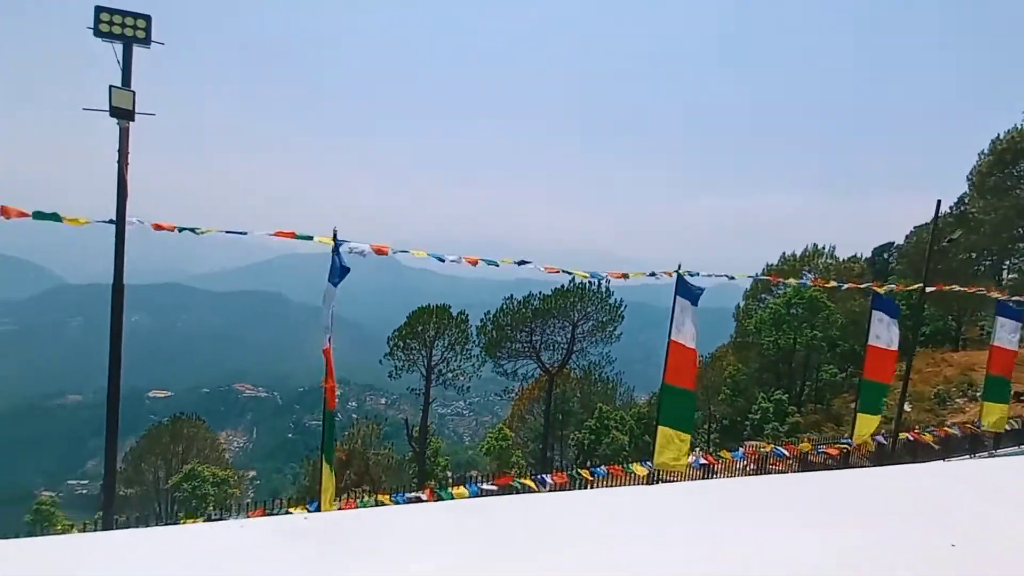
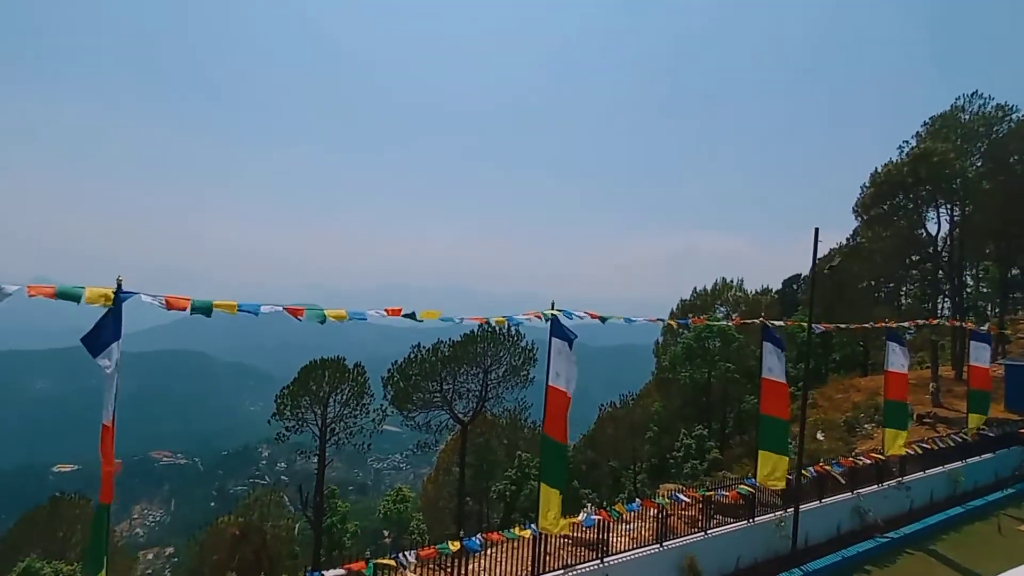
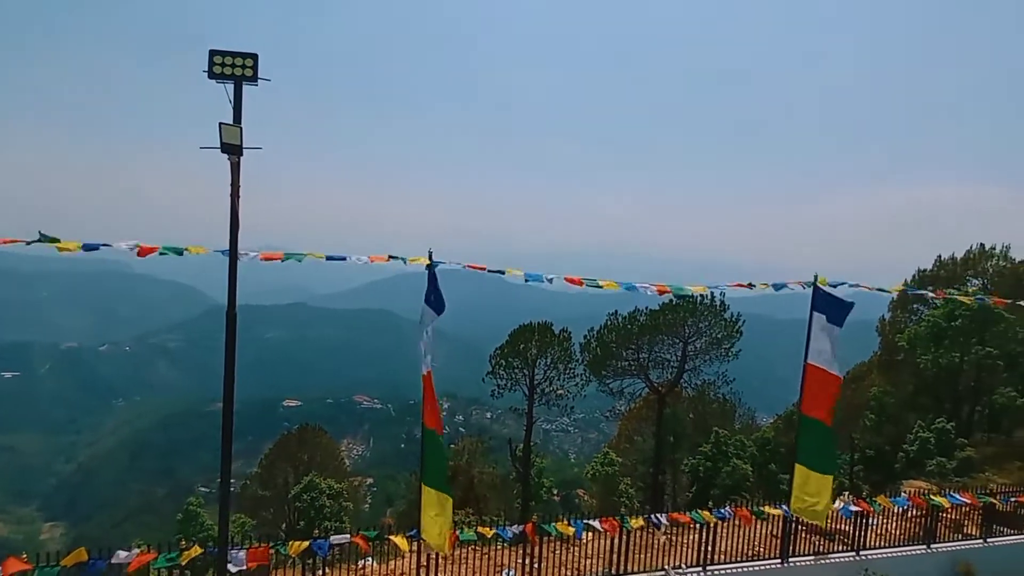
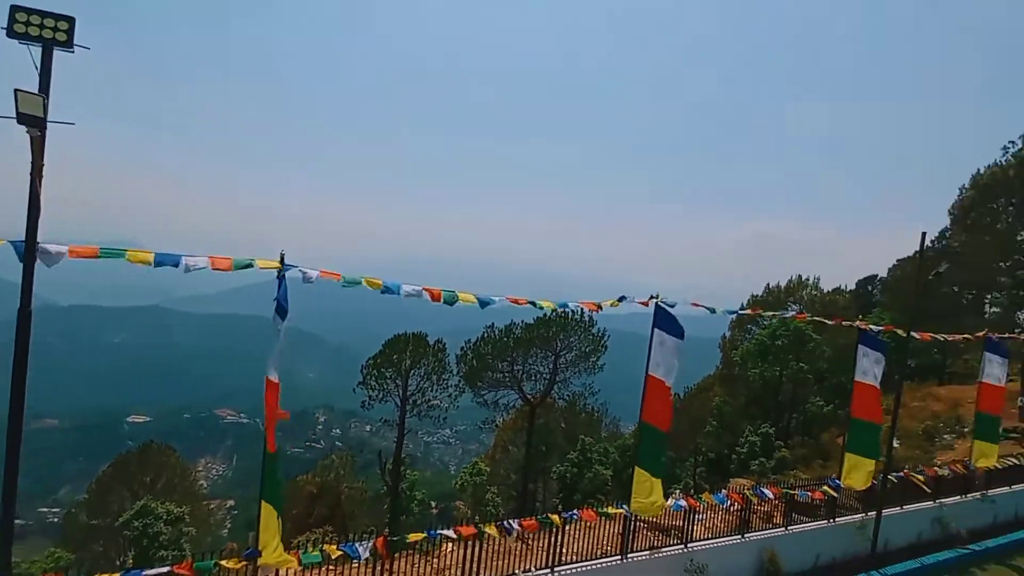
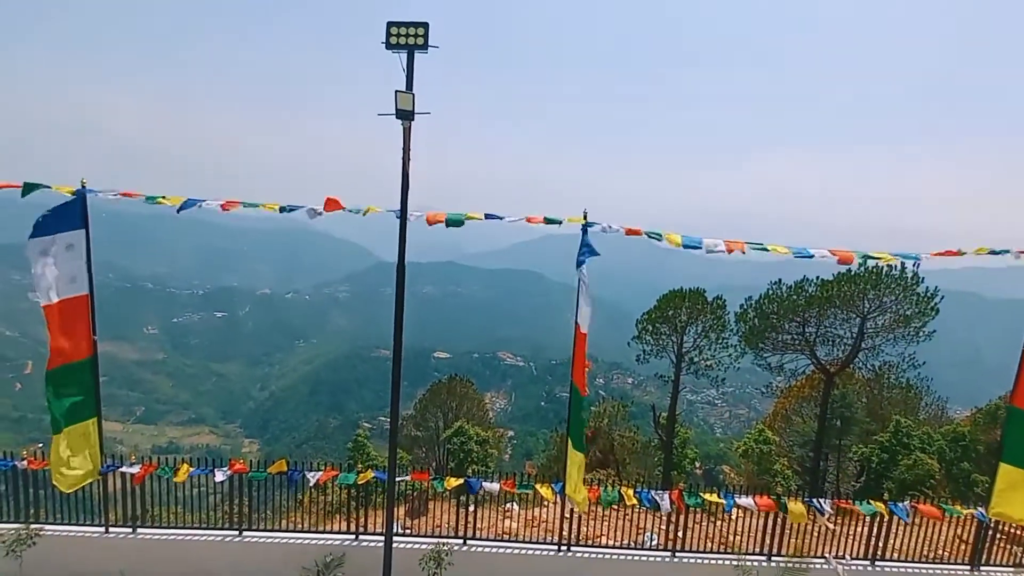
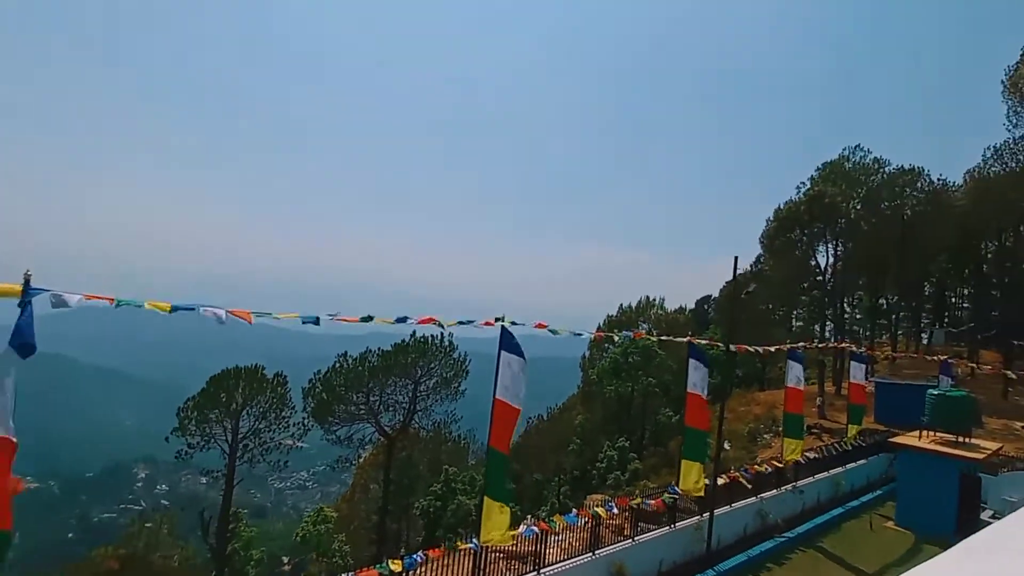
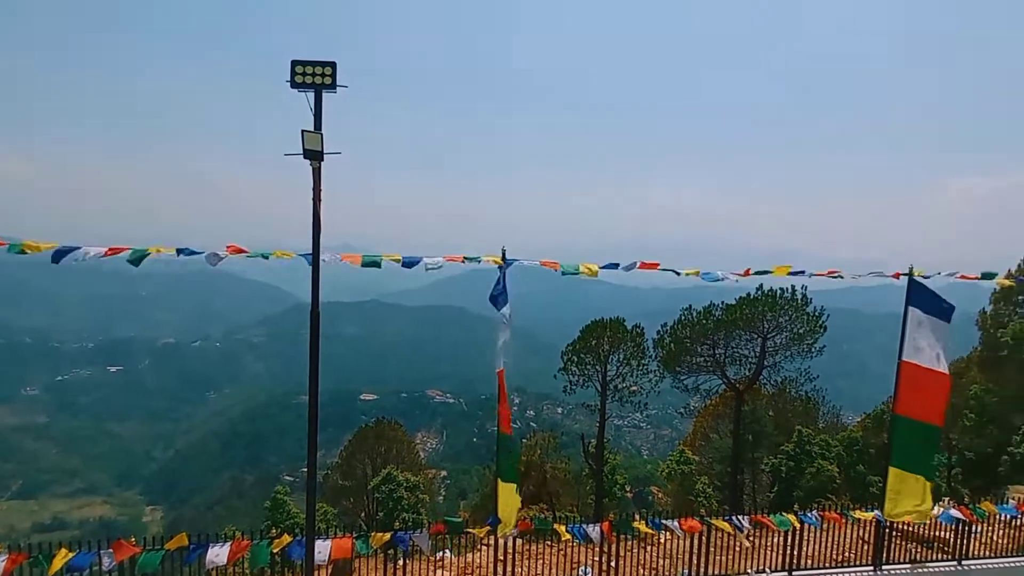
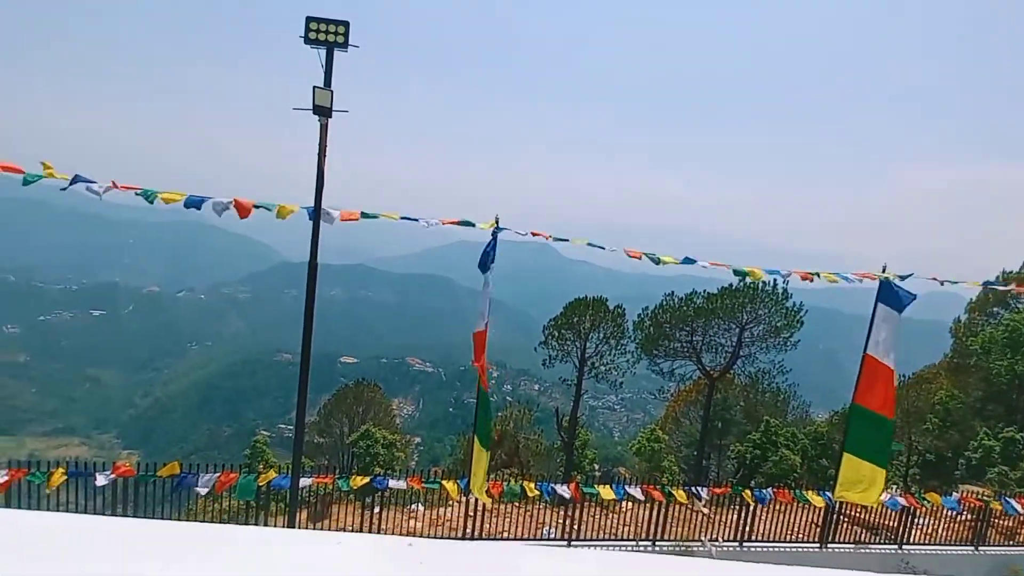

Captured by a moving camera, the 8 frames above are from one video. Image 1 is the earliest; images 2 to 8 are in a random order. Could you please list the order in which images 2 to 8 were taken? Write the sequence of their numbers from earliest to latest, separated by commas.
8, 5, 7, 3, 4, 6, 2
